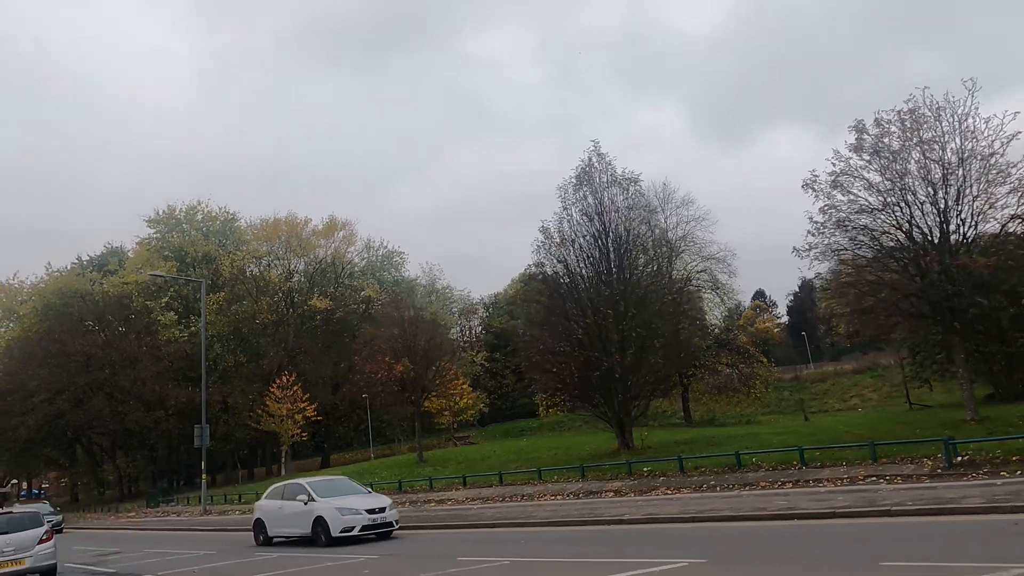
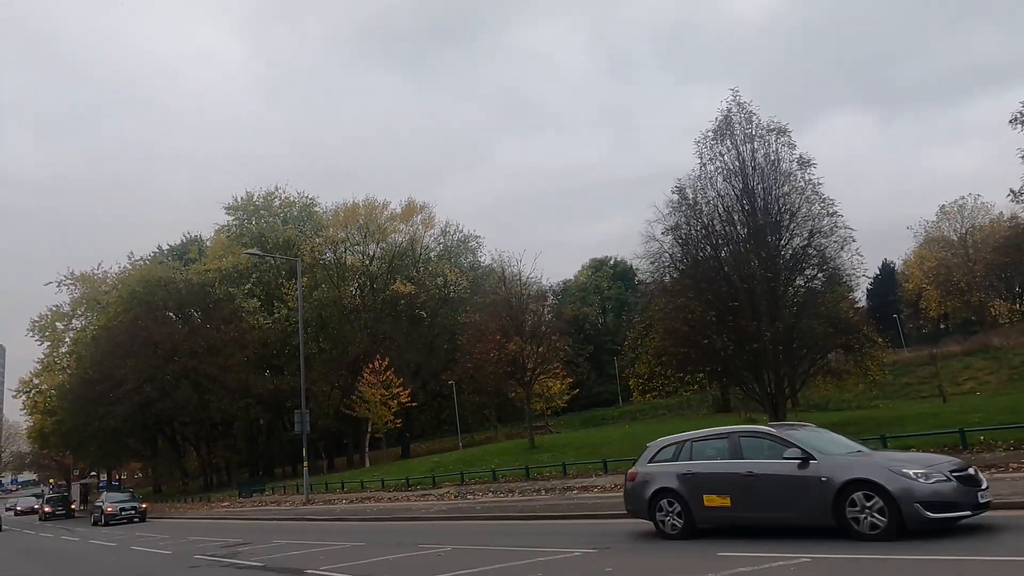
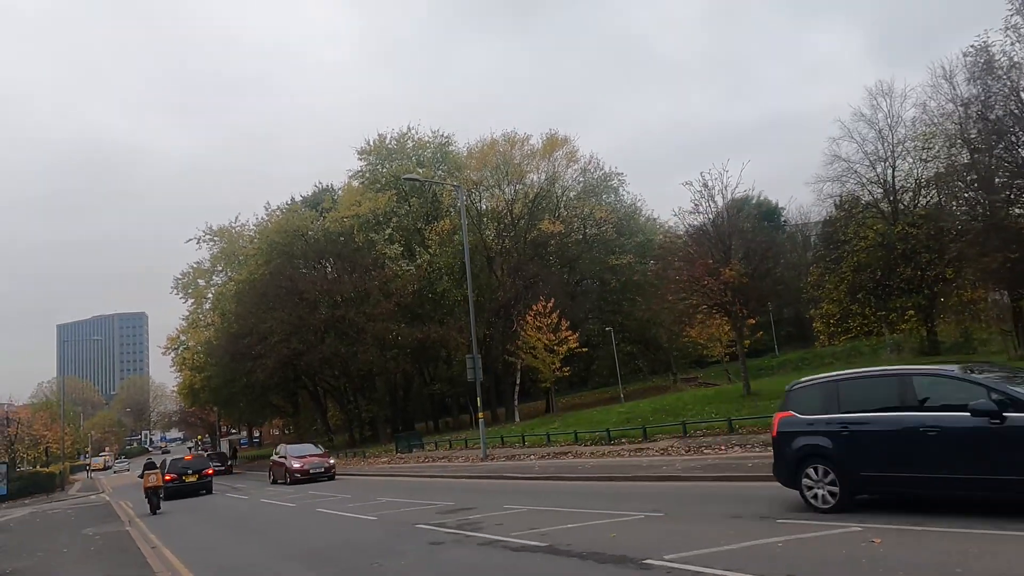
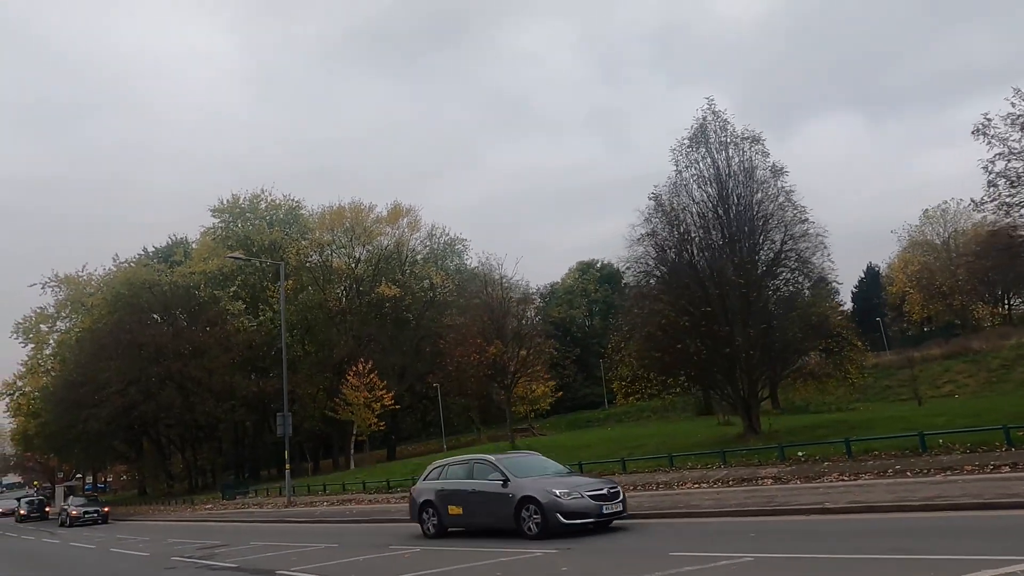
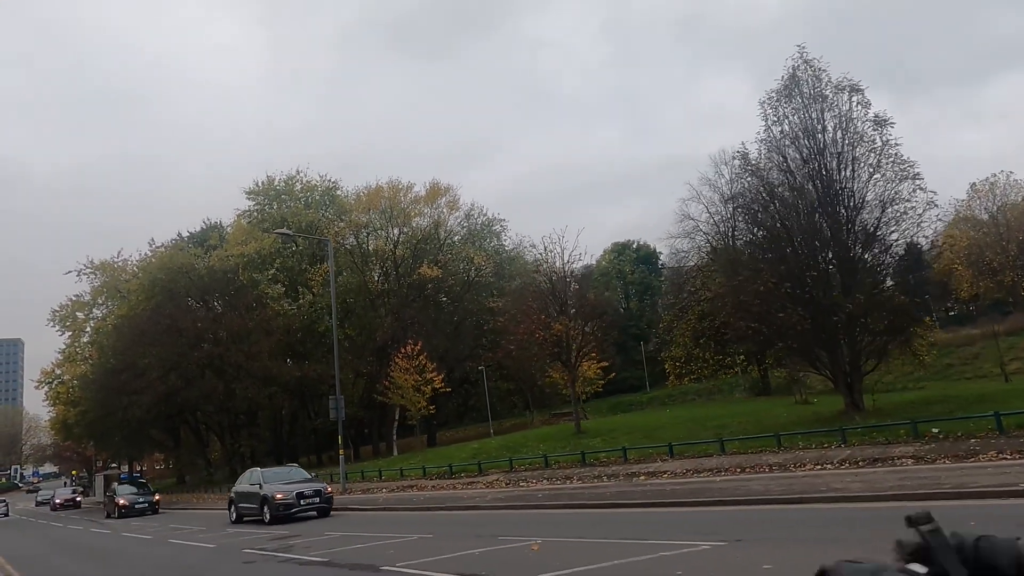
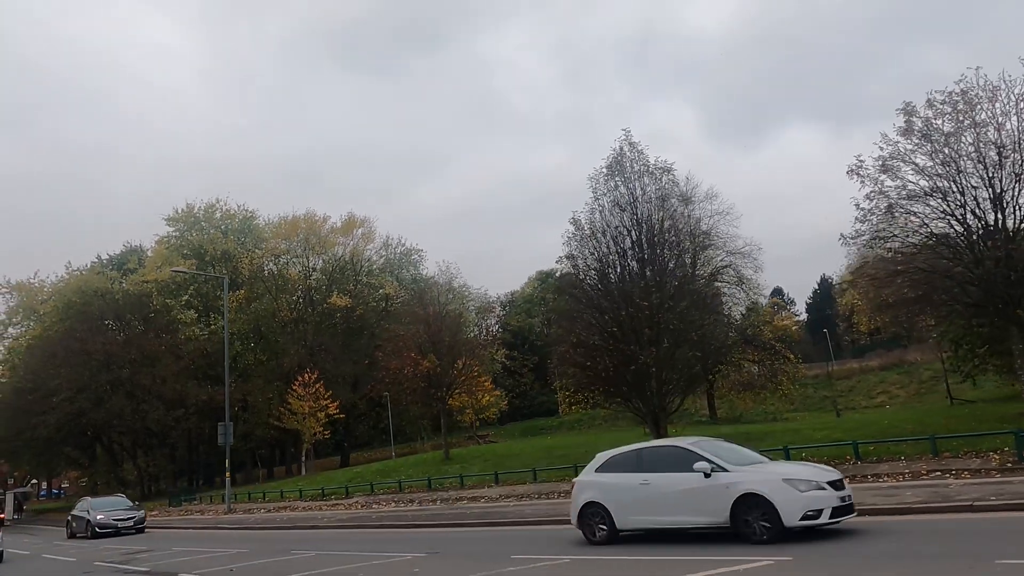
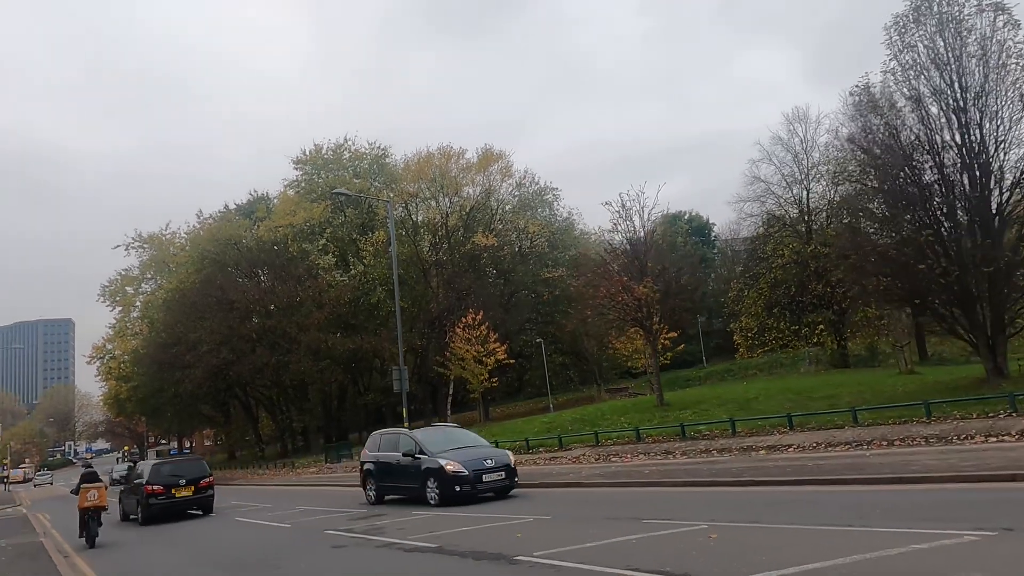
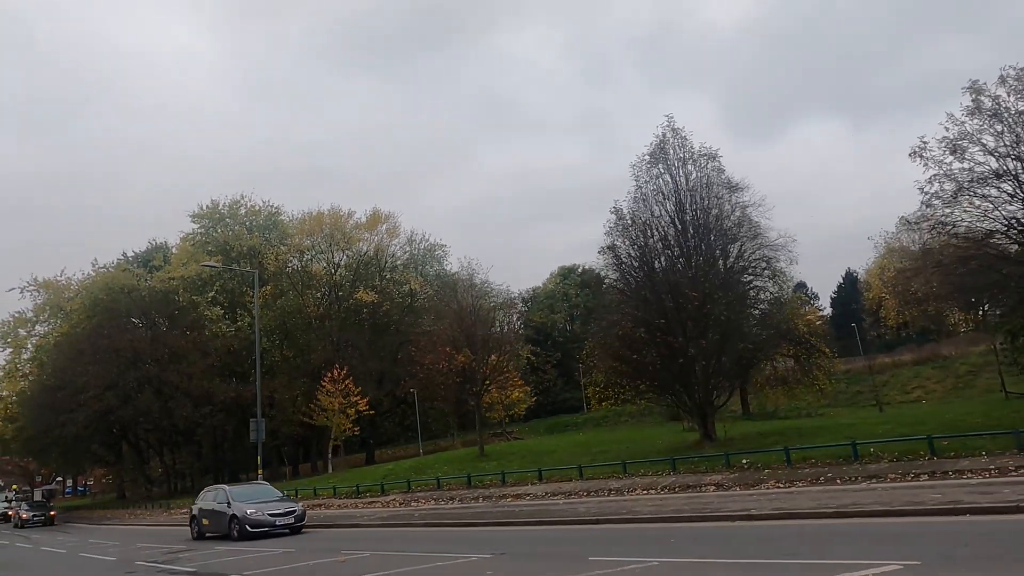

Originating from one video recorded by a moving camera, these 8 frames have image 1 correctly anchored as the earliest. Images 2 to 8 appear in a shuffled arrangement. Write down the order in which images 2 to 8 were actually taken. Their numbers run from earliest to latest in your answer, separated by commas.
6, 8, 4, 2, 5, 7, 3
